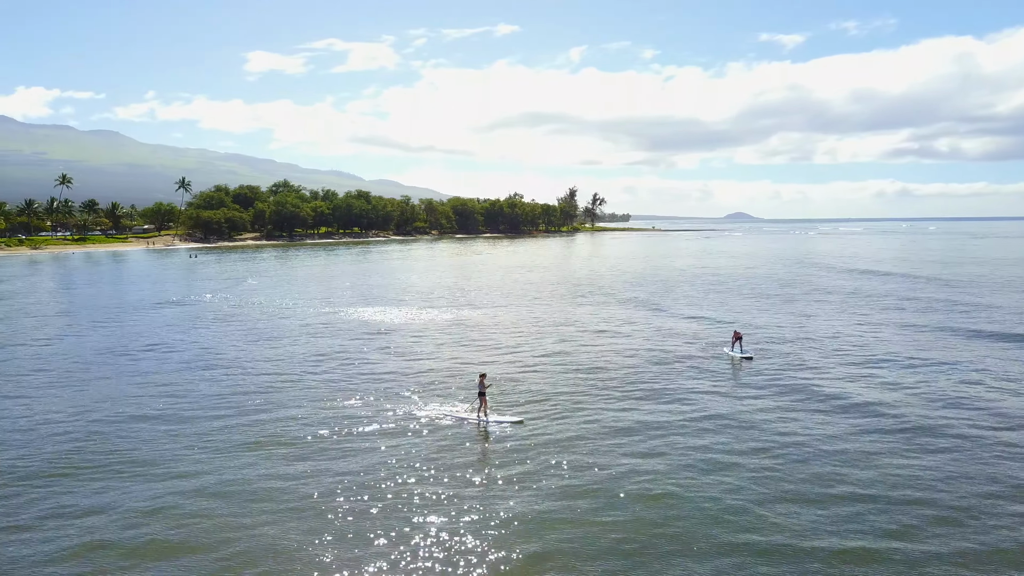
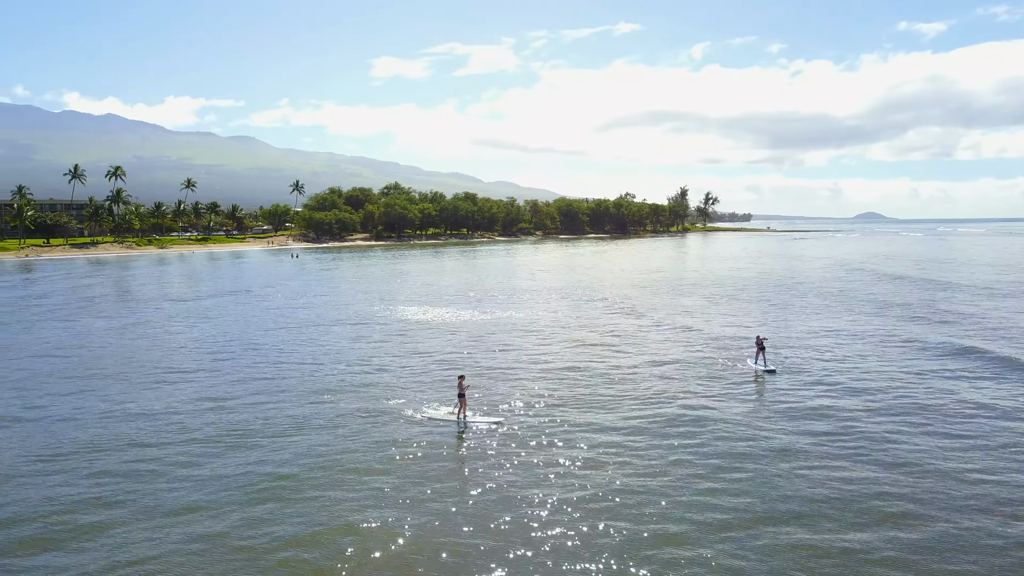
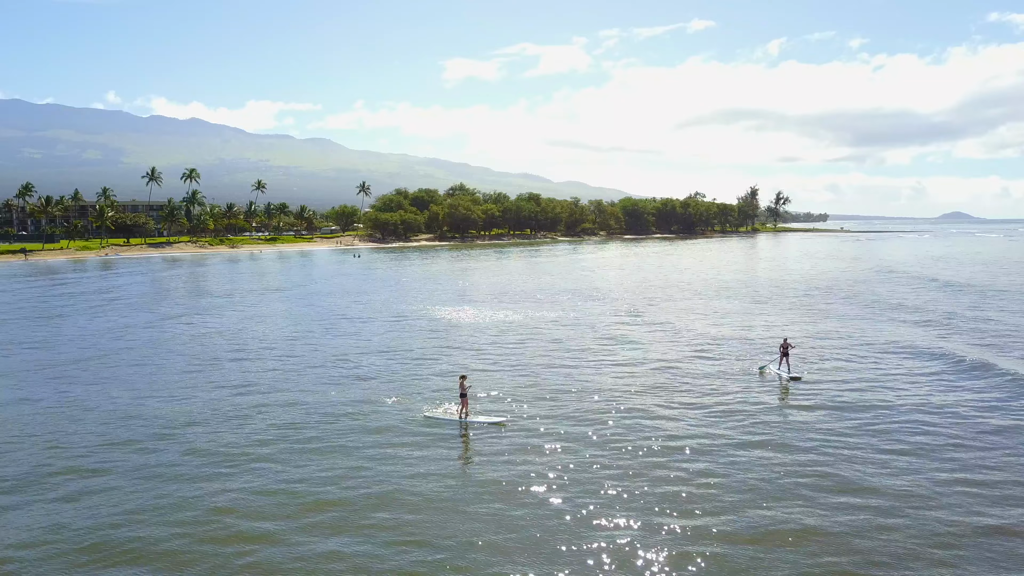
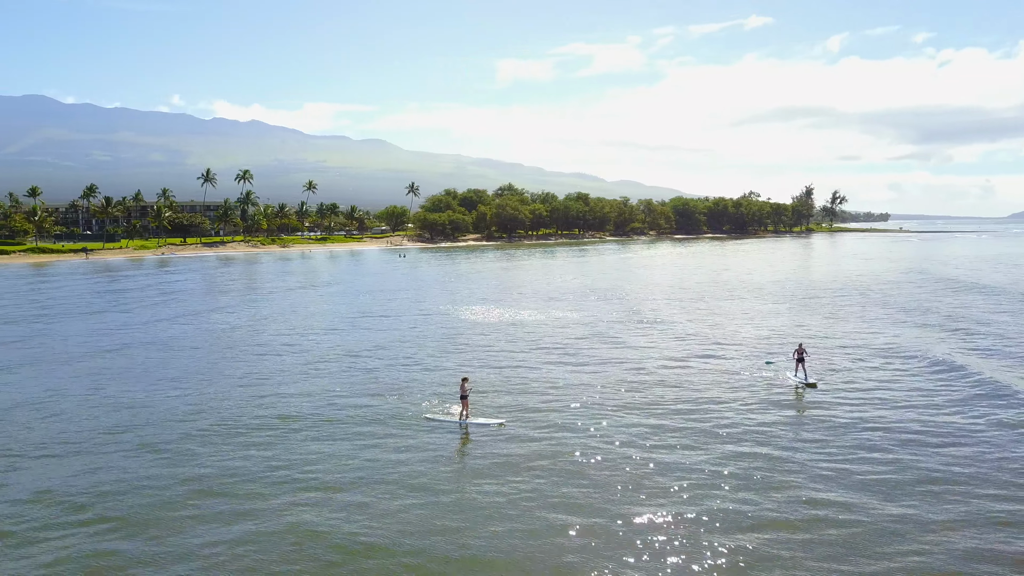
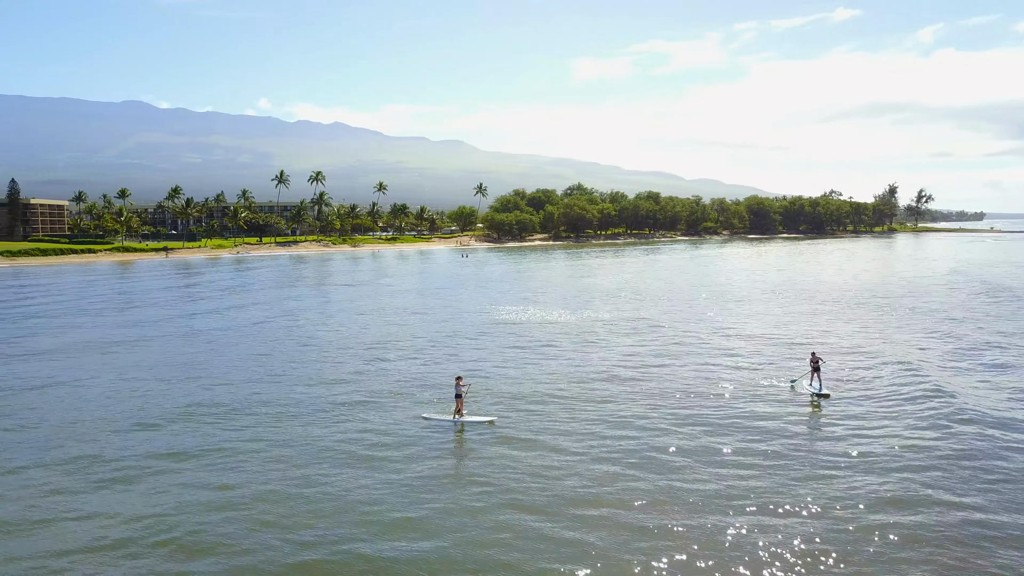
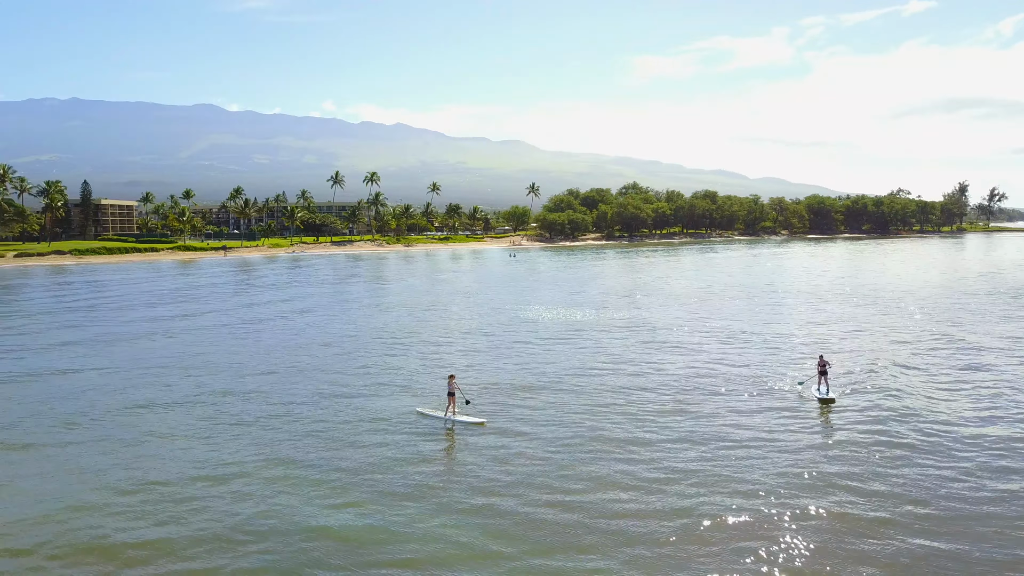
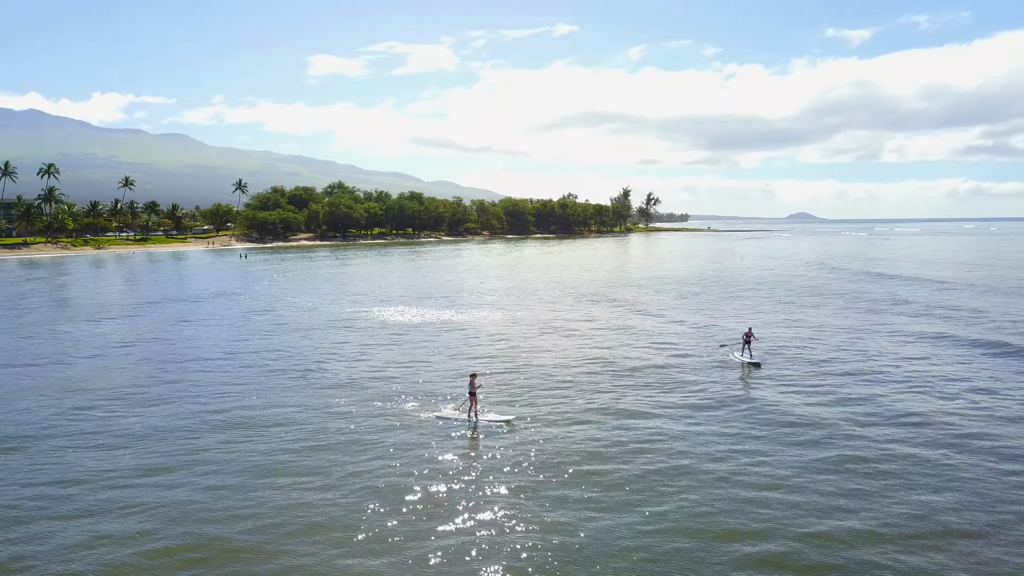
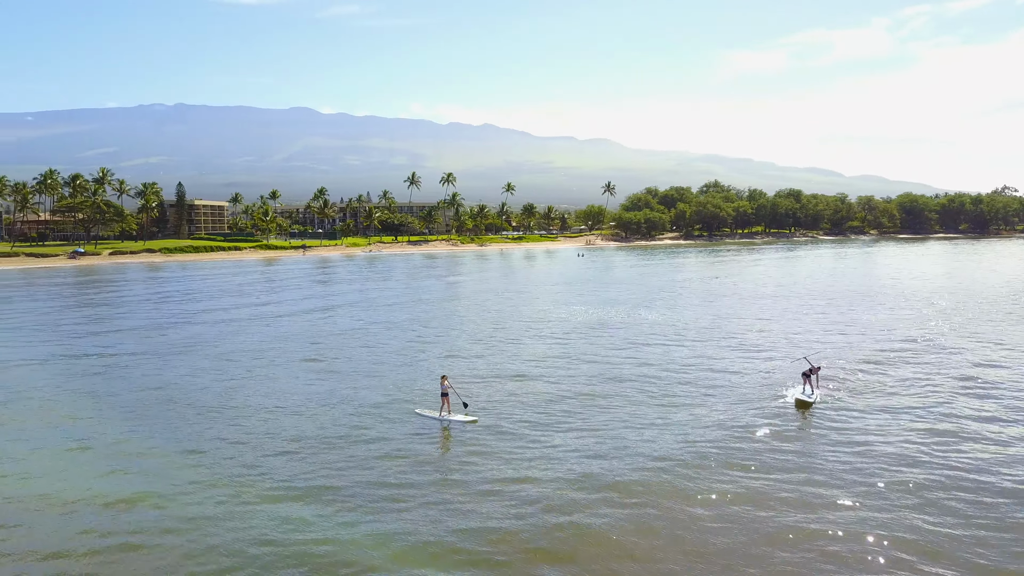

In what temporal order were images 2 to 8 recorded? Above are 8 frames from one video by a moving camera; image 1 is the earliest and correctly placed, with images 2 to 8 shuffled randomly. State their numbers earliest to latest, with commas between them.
7, 2, 3, 4, 5, 6, 8
